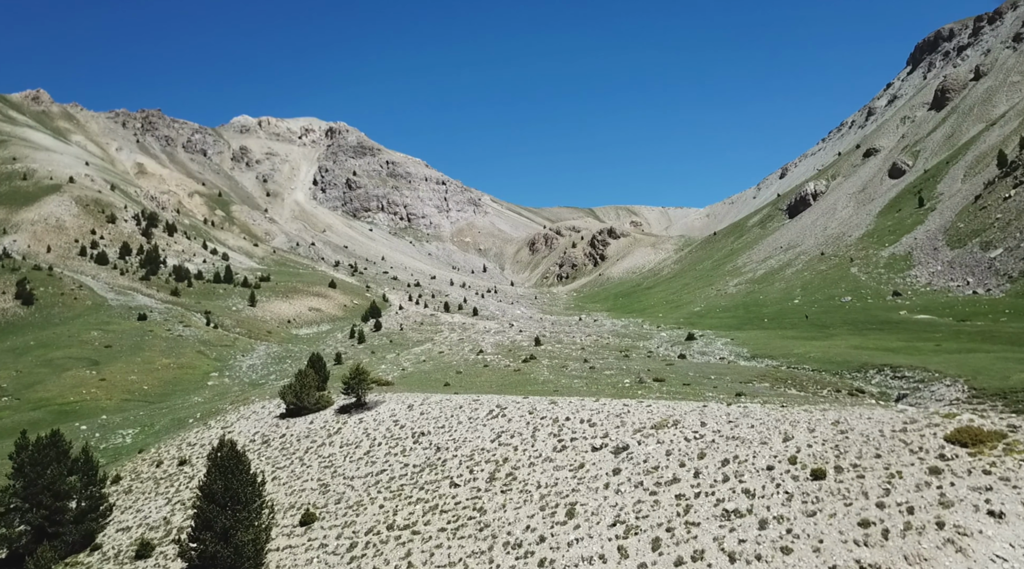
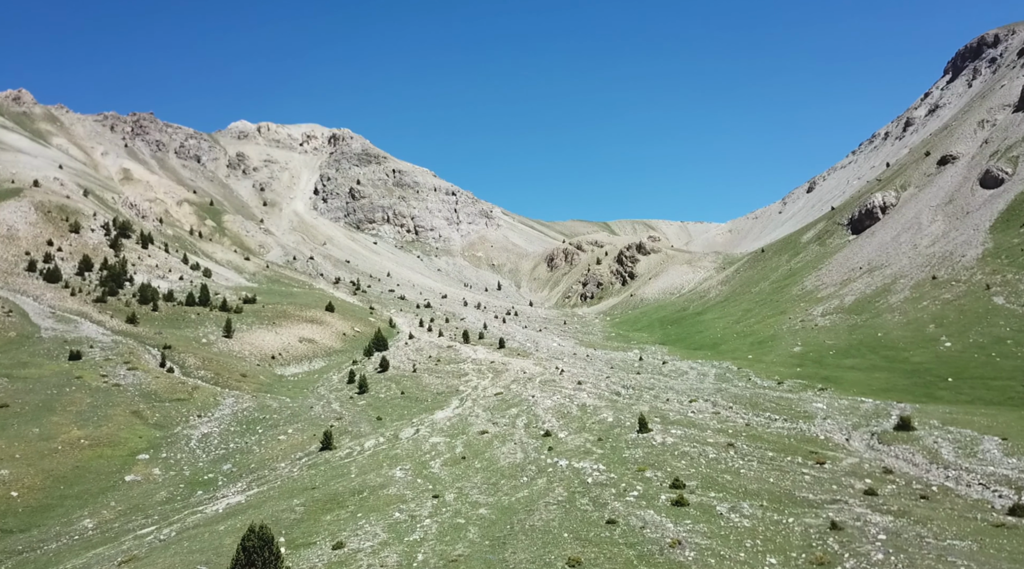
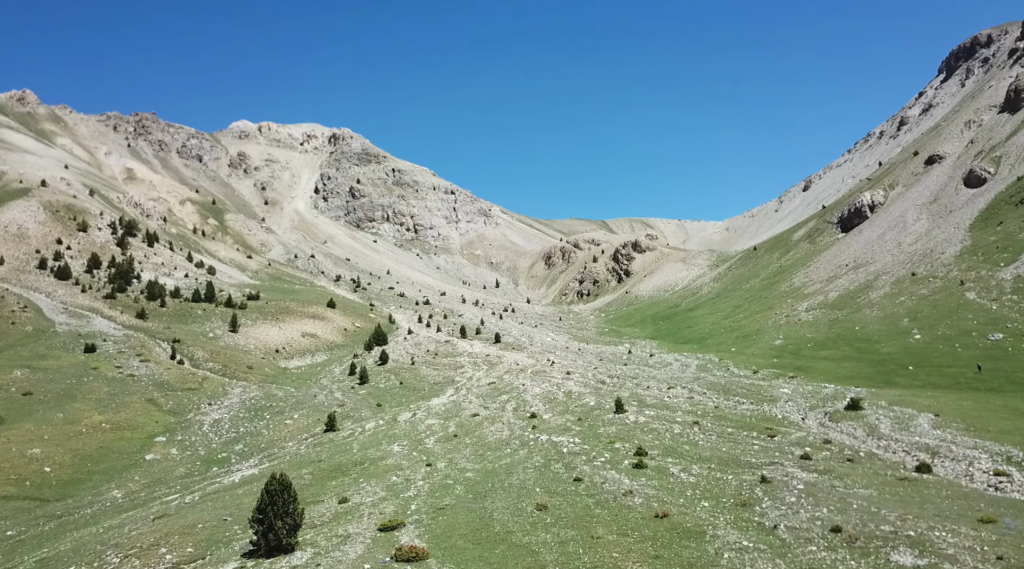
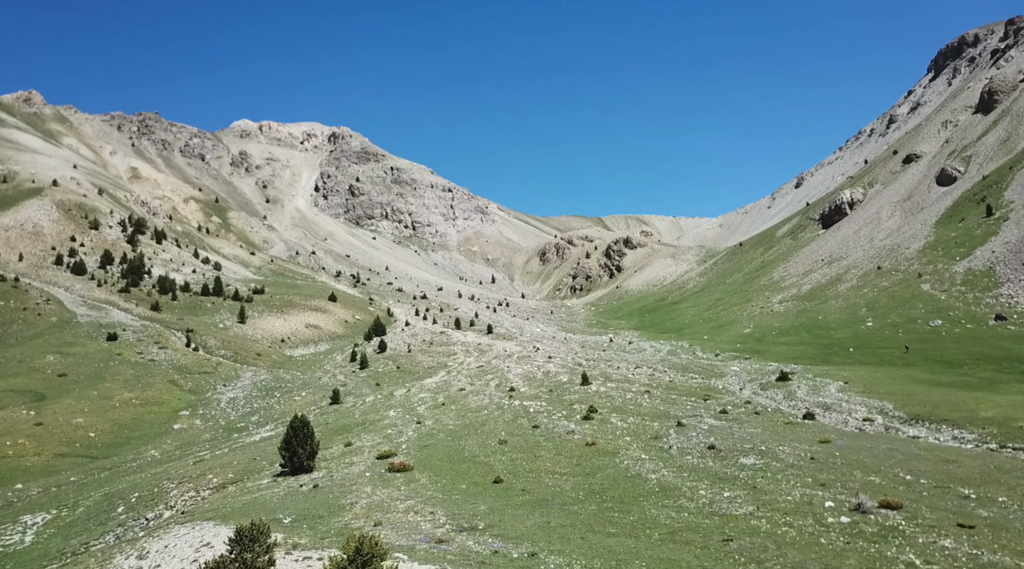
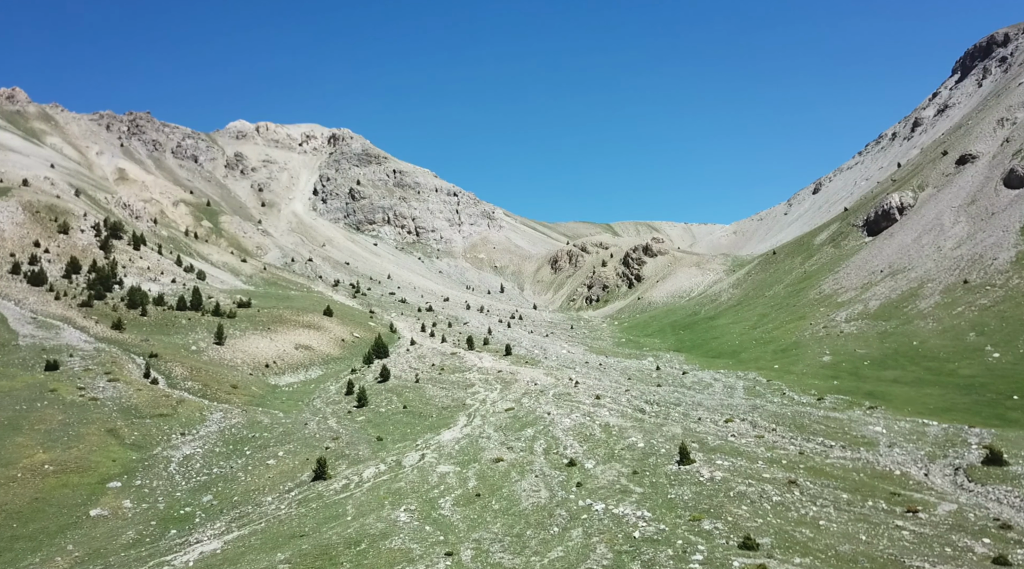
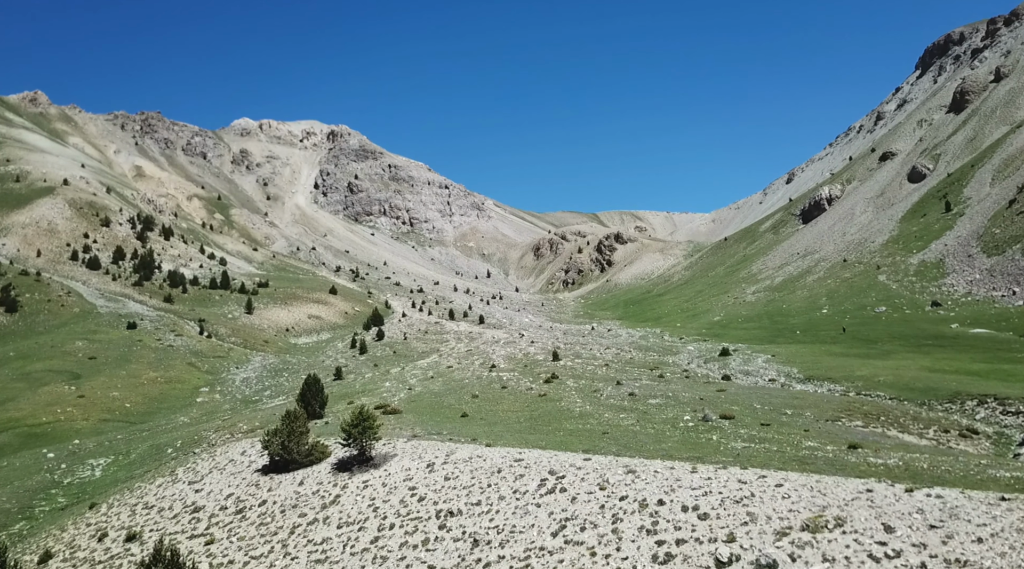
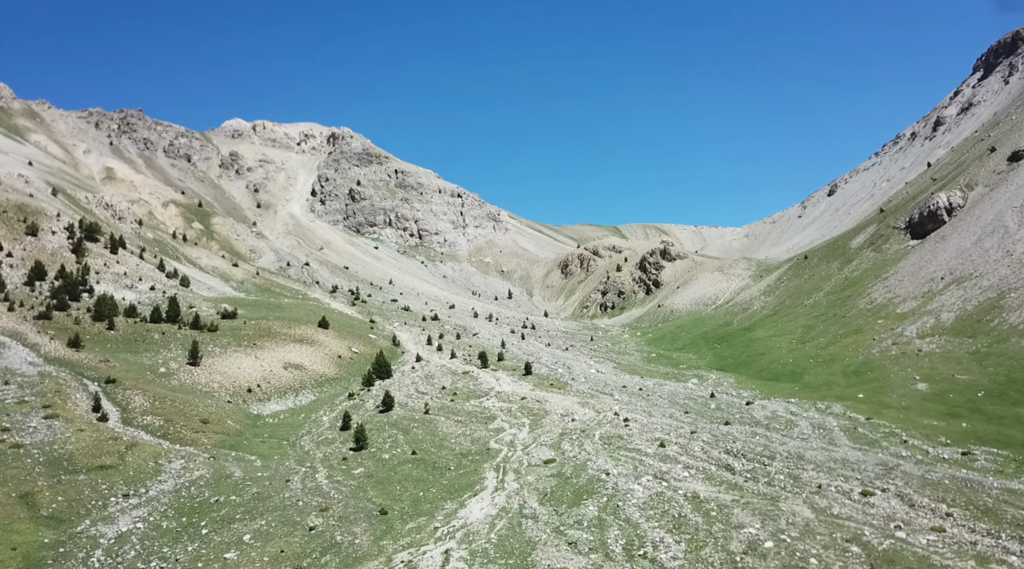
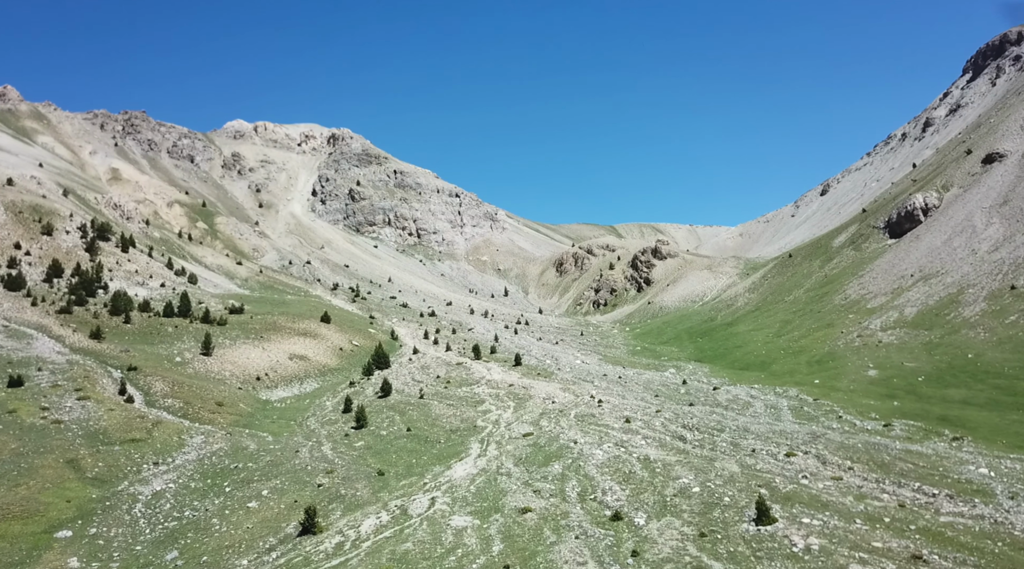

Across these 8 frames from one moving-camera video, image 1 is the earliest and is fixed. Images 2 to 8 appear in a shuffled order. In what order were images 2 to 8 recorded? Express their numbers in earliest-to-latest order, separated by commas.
6, 4, 3, 2, 5, 8, 7
